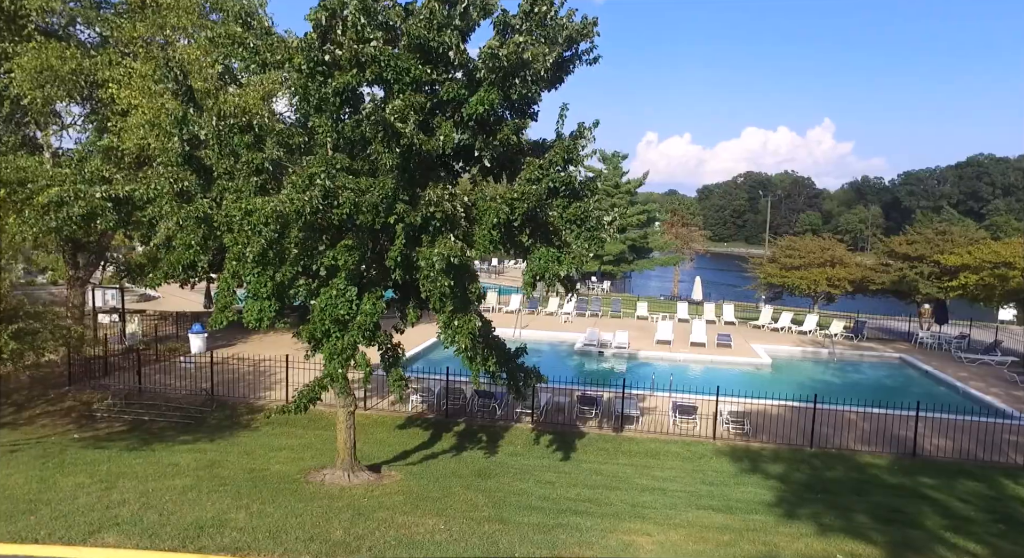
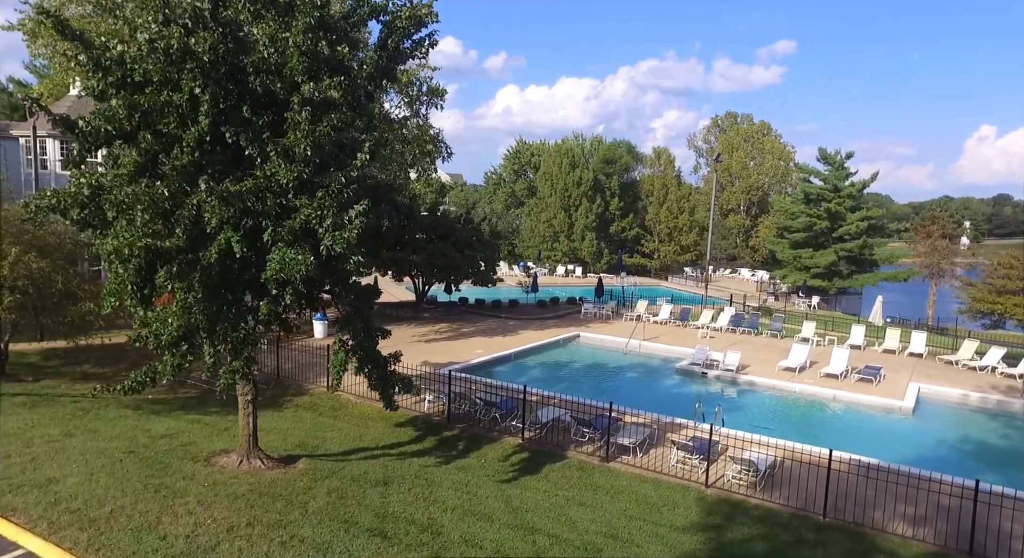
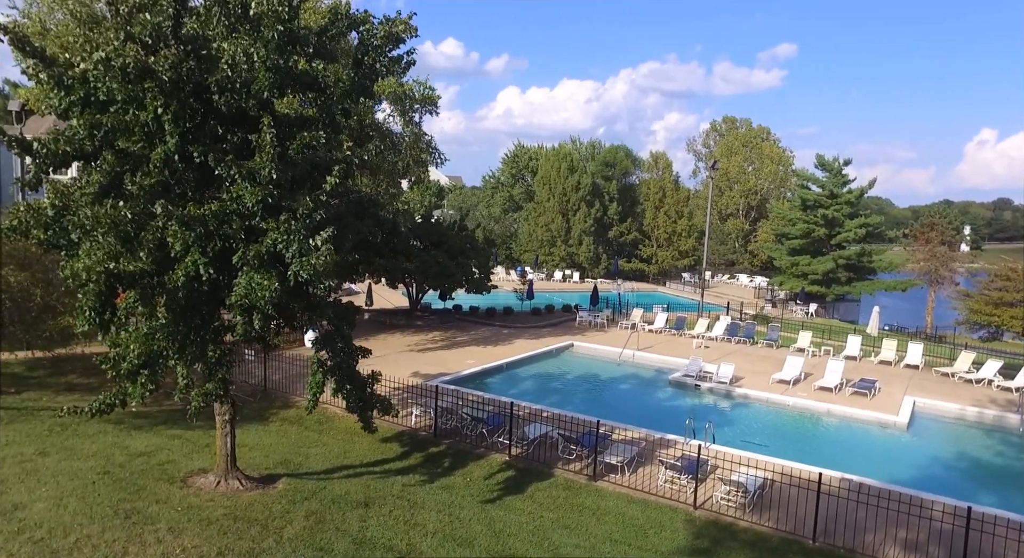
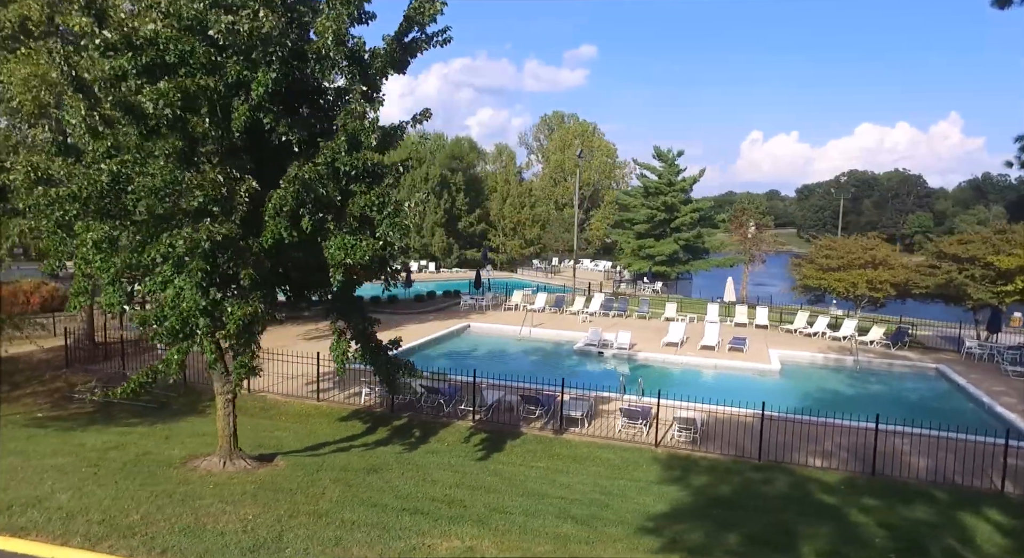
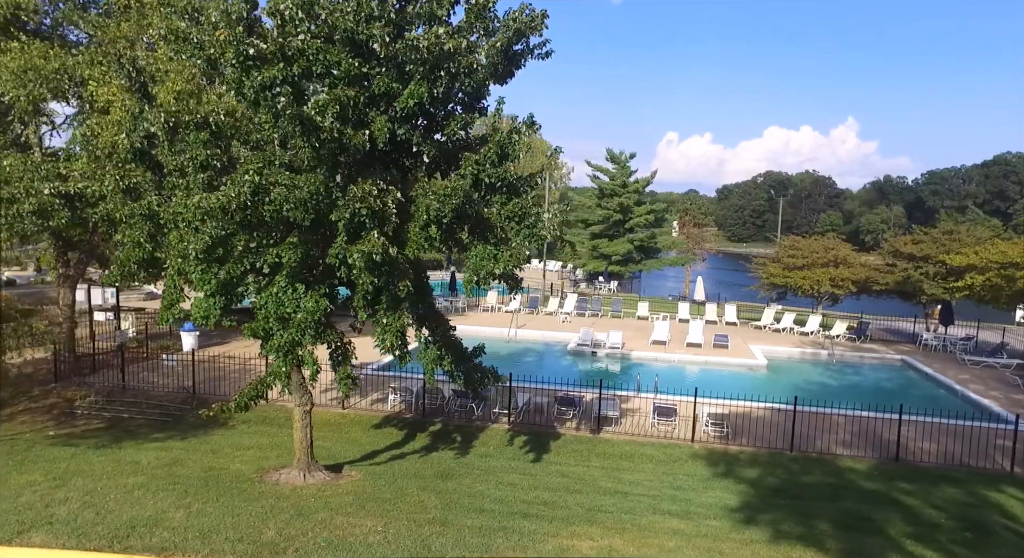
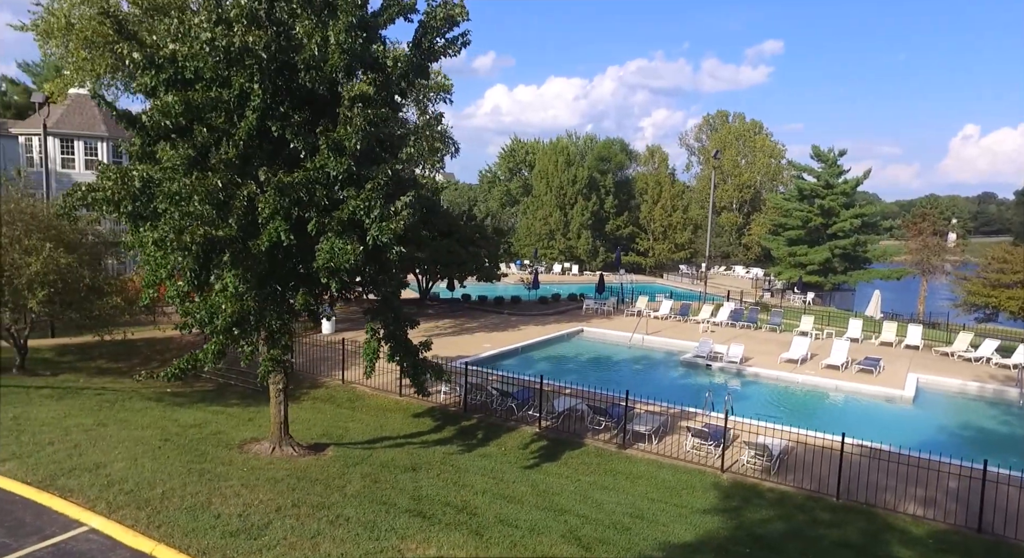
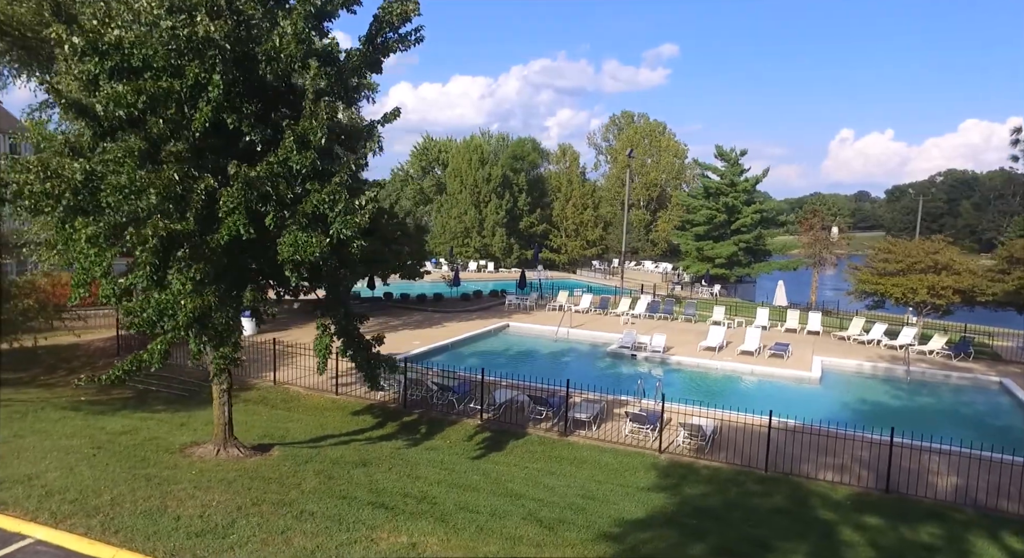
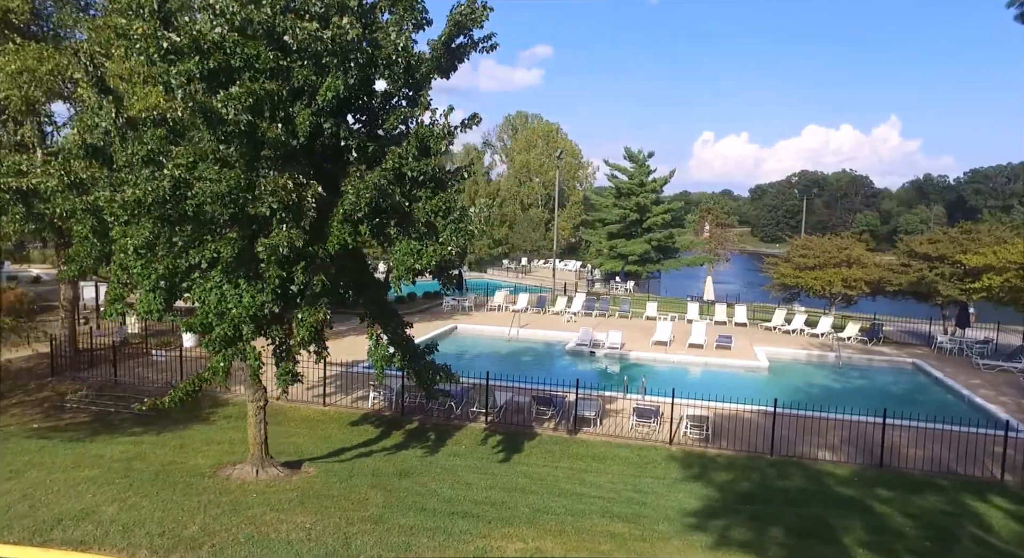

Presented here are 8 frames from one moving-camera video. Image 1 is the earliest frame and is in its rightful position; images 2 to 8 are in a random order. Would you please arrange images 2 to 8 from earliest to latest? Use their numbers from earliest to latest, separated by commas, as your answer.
5, 8, 4, 7, 6, 2, 3
